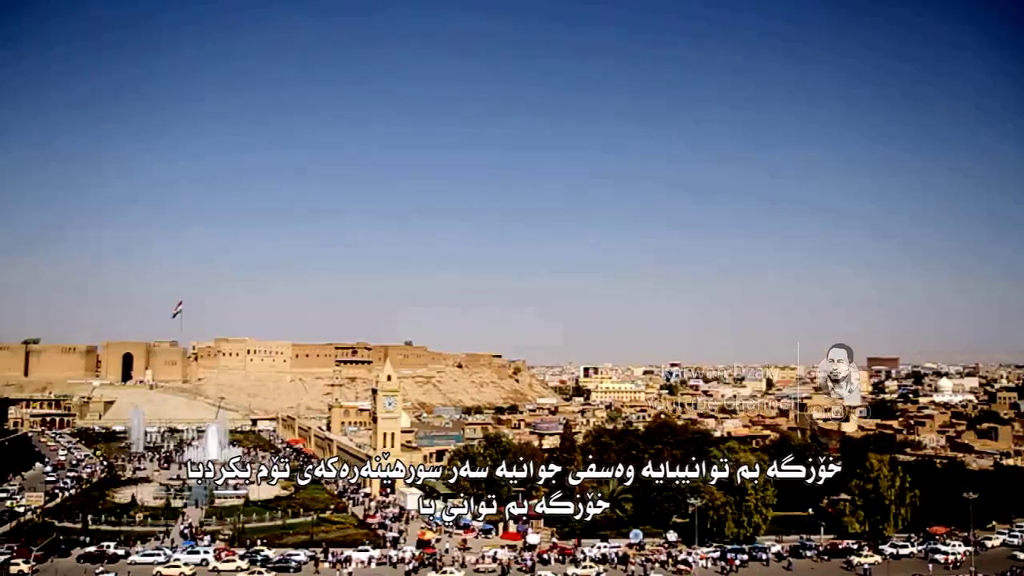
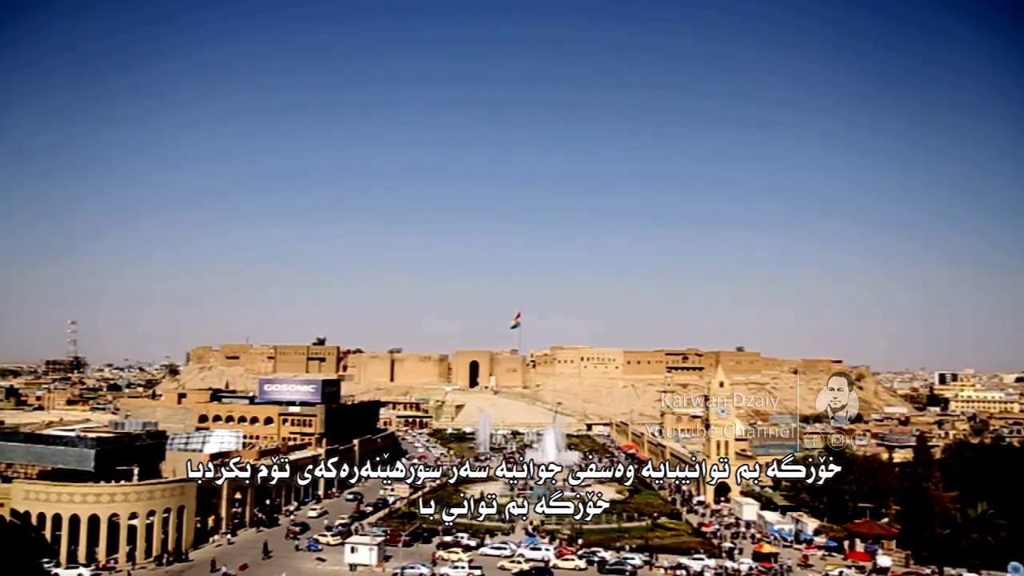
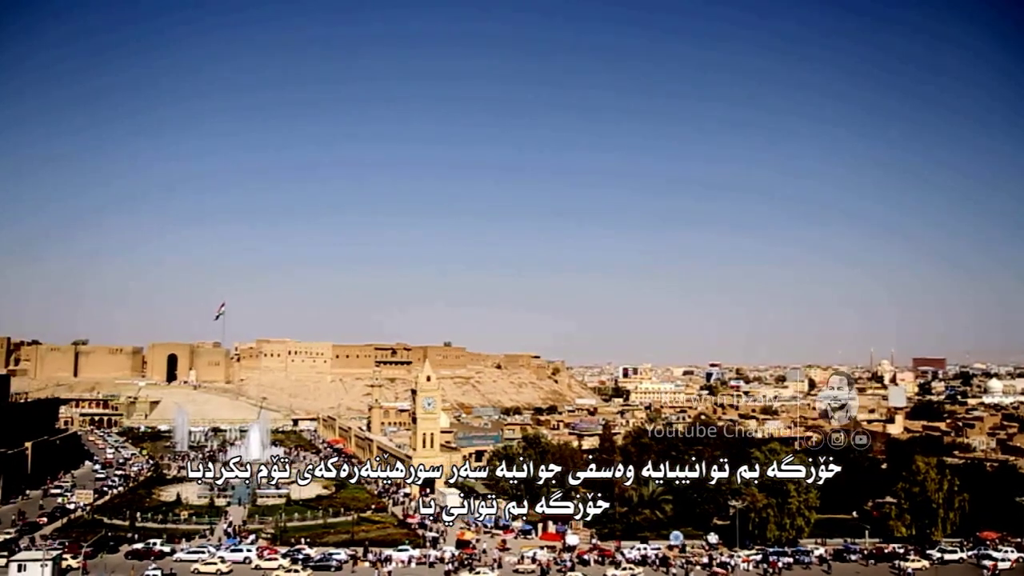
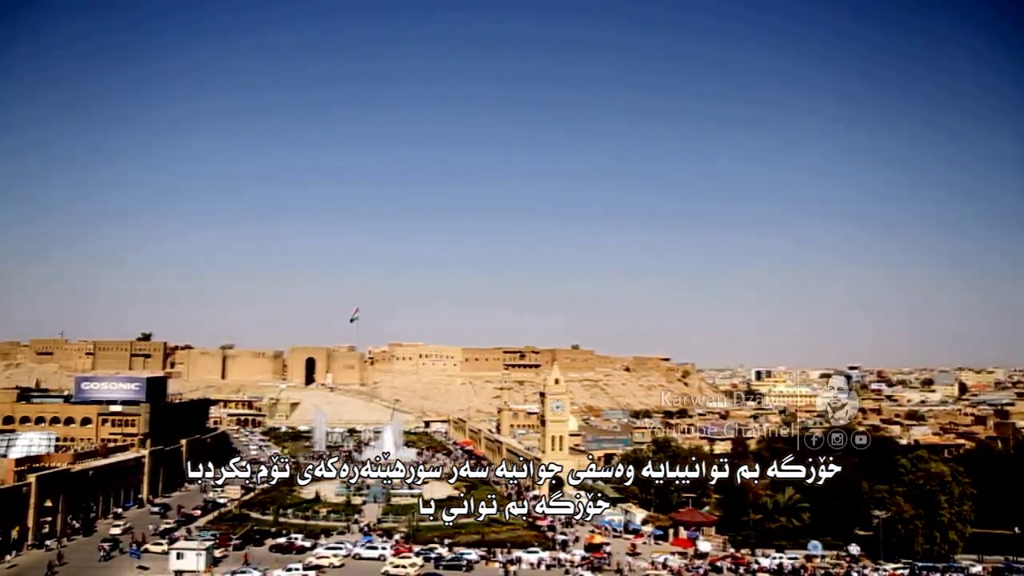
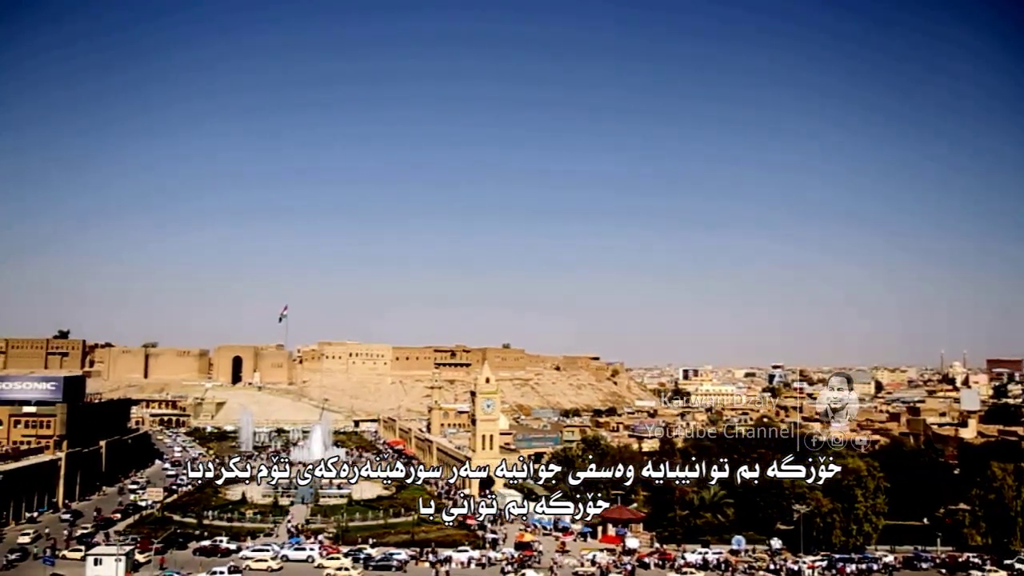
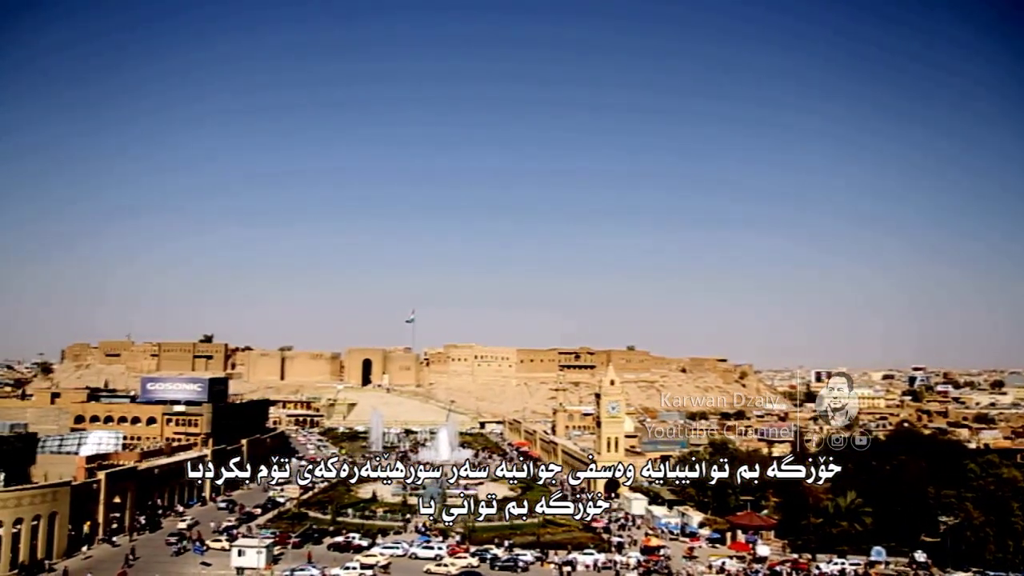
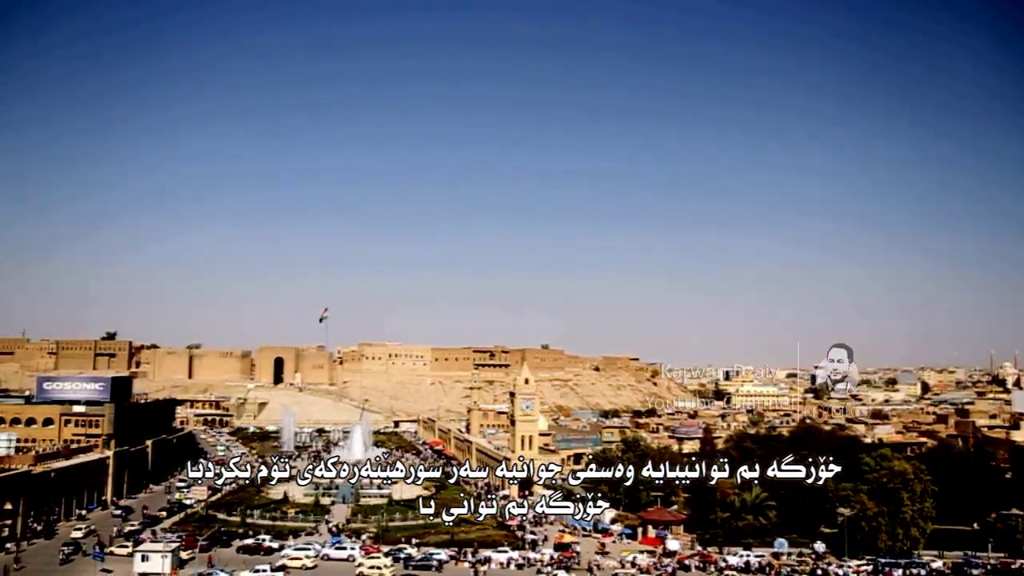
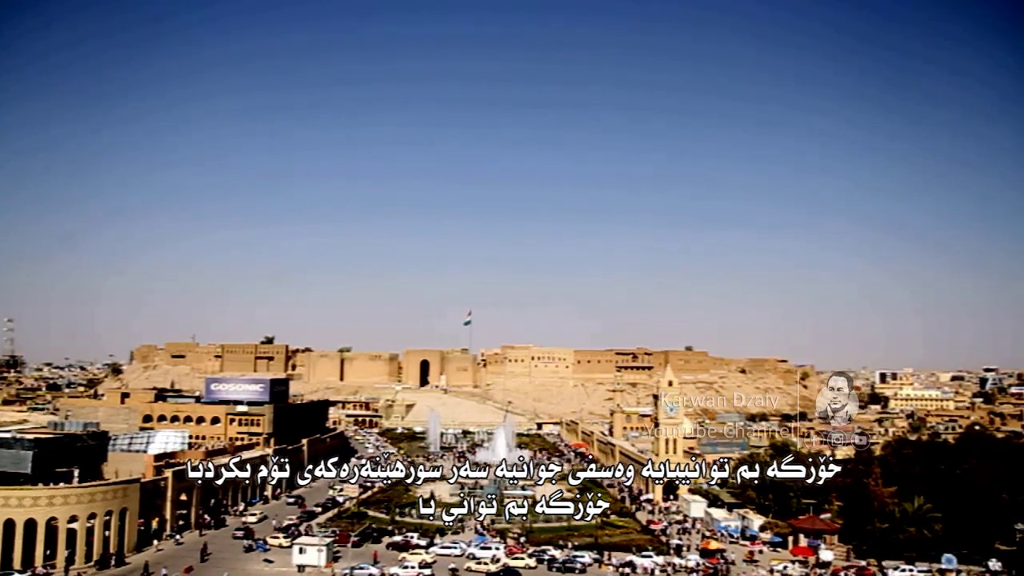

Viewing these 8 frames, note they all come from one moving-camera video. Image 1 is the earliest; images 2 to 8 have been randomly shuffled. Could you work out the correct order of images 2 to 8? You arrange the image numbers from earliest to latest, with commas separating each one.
3, 5, 7, 4, 6, 8, 2
